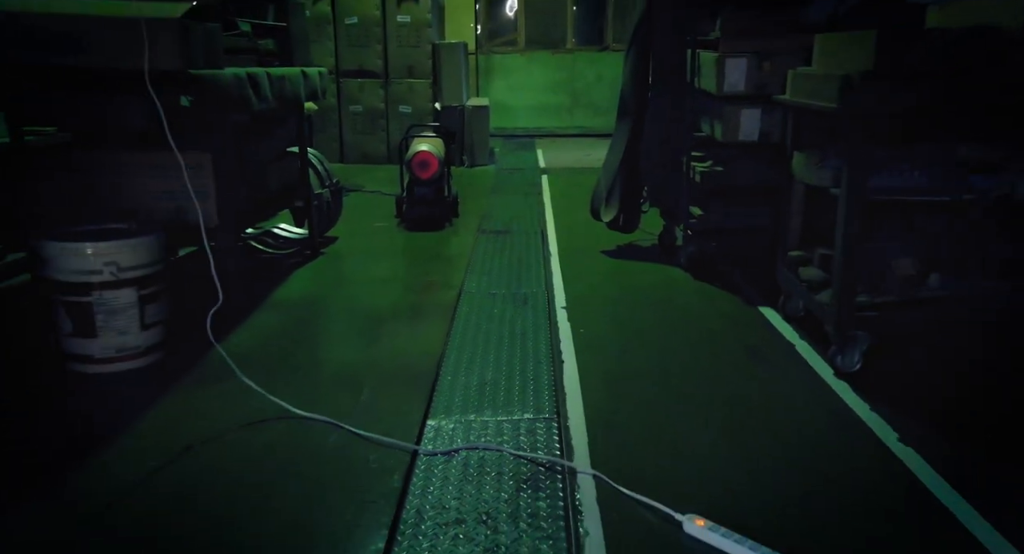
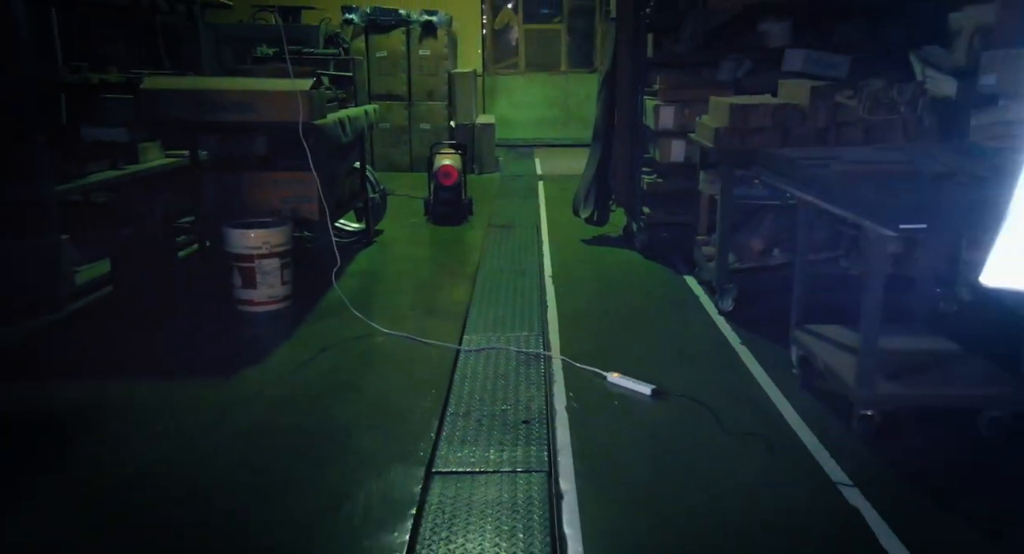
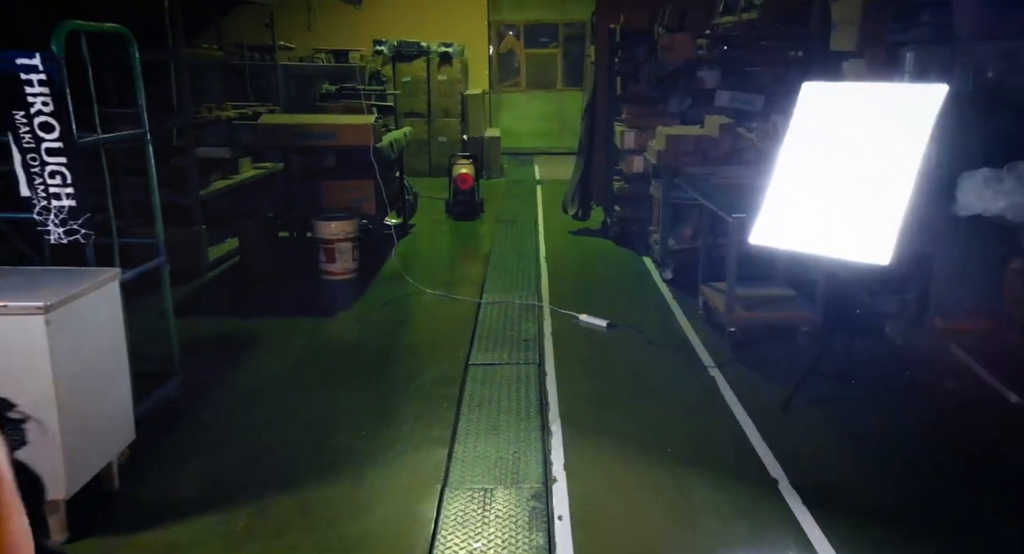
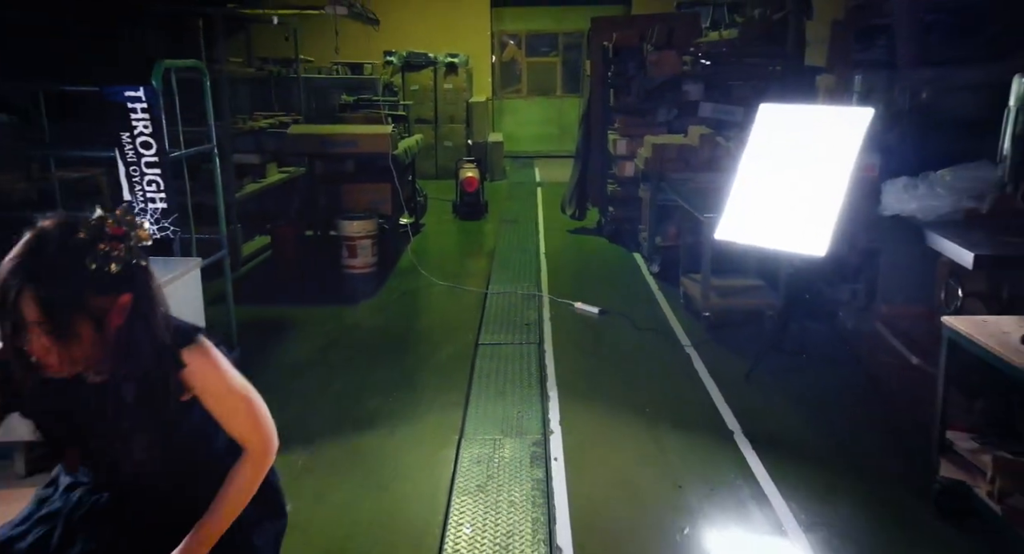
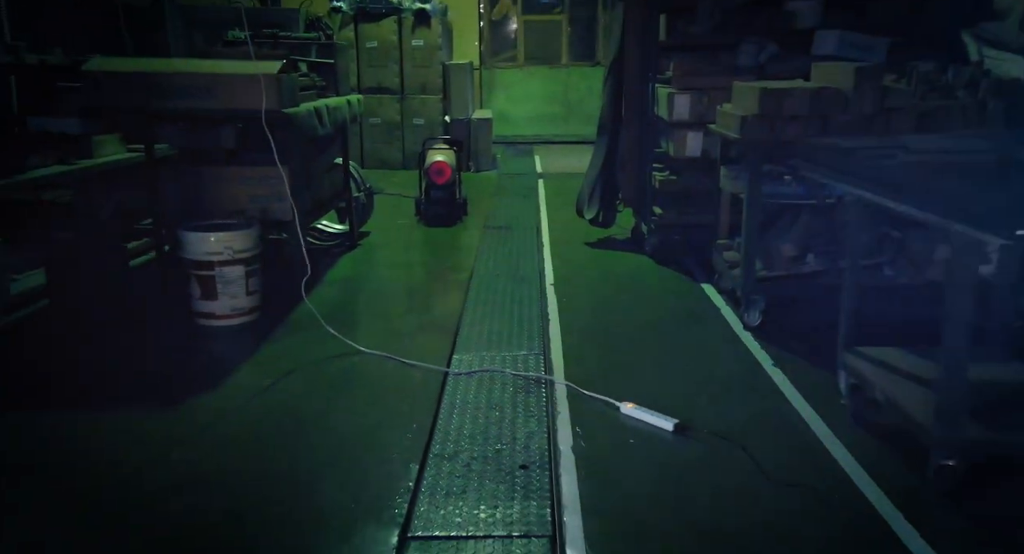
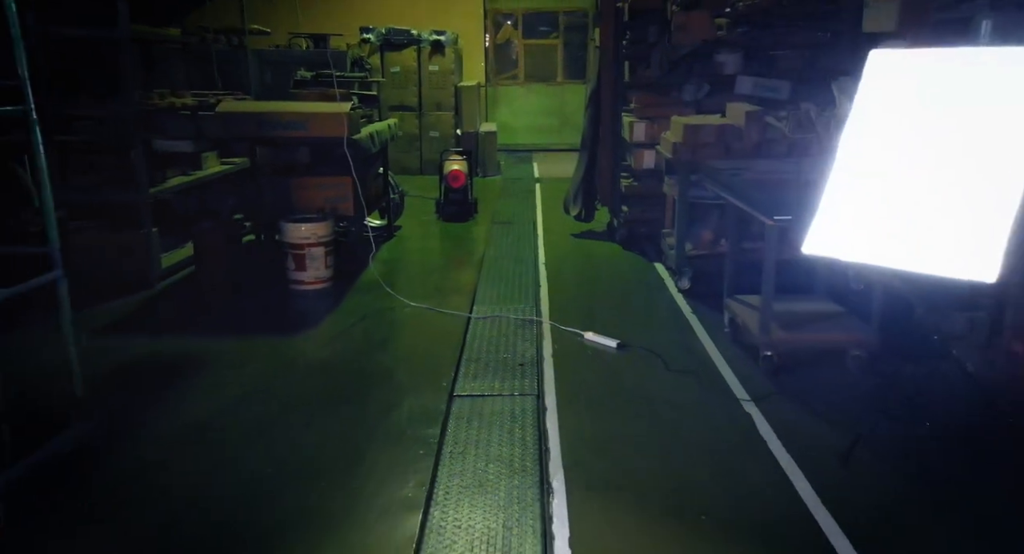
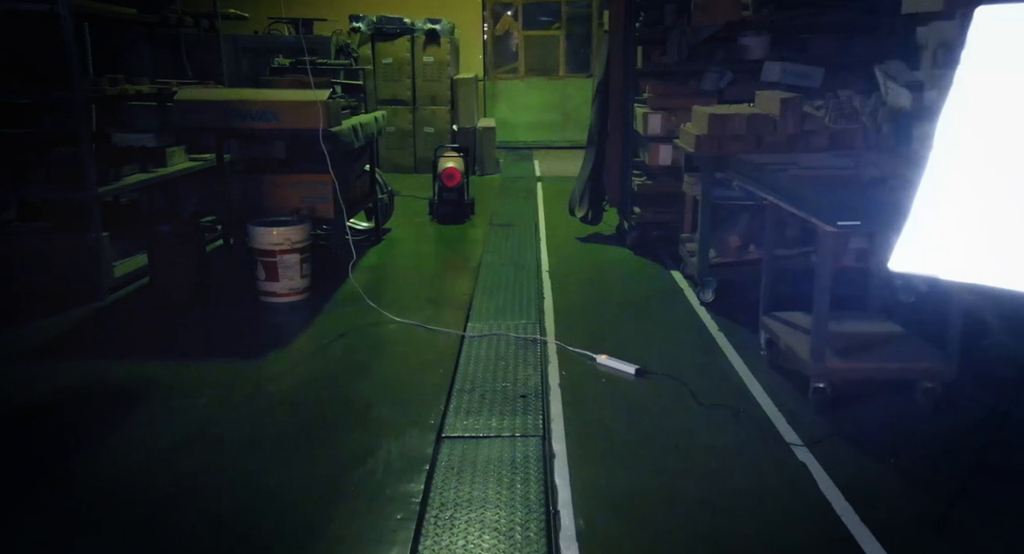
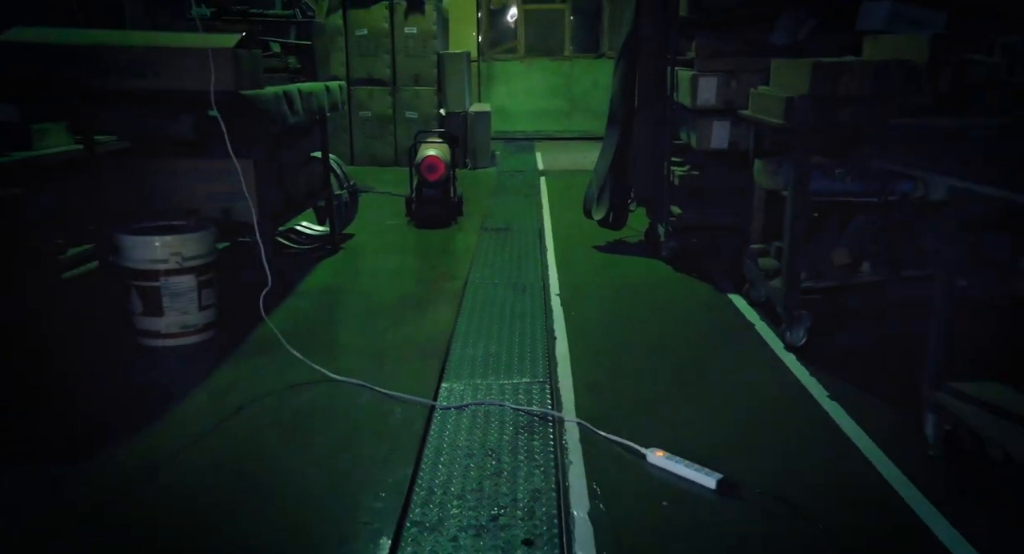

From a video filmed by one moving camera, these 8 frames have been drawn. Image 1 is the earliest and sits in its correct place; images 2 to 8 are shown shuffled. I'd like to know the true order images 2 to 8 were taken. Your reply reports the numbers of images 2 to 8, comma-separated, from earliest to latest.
8, 5, 2, 7, 6, 3, 4
